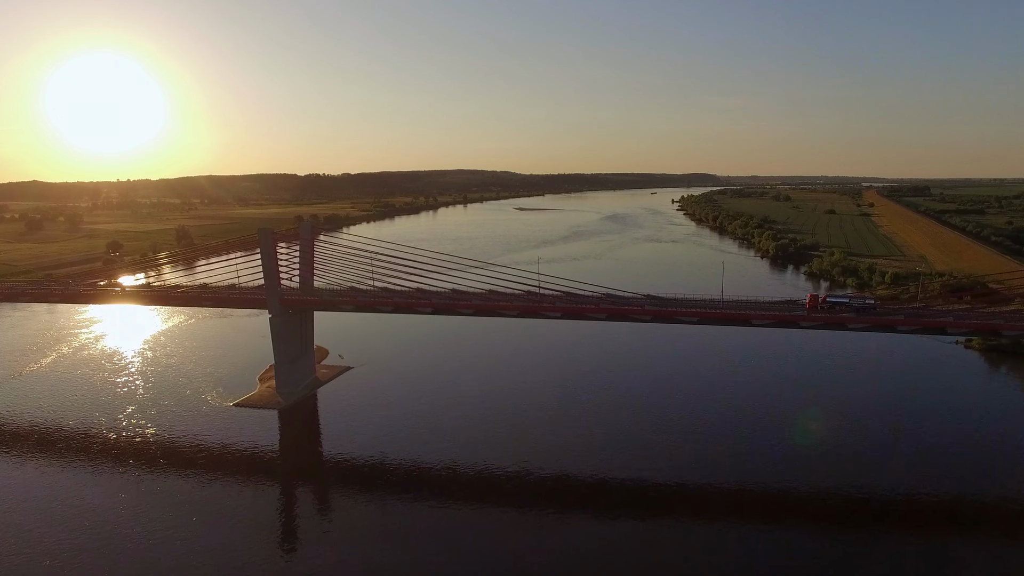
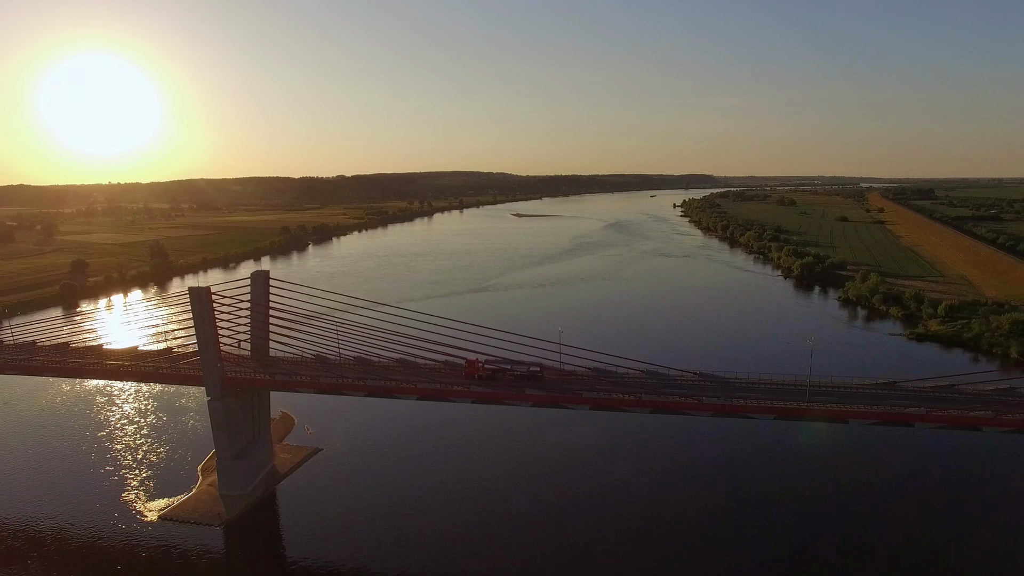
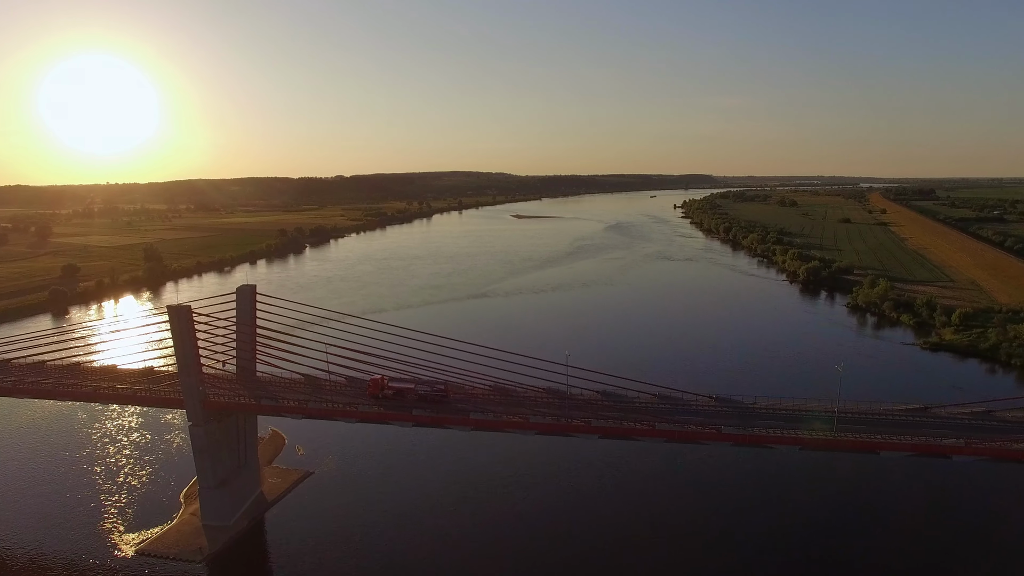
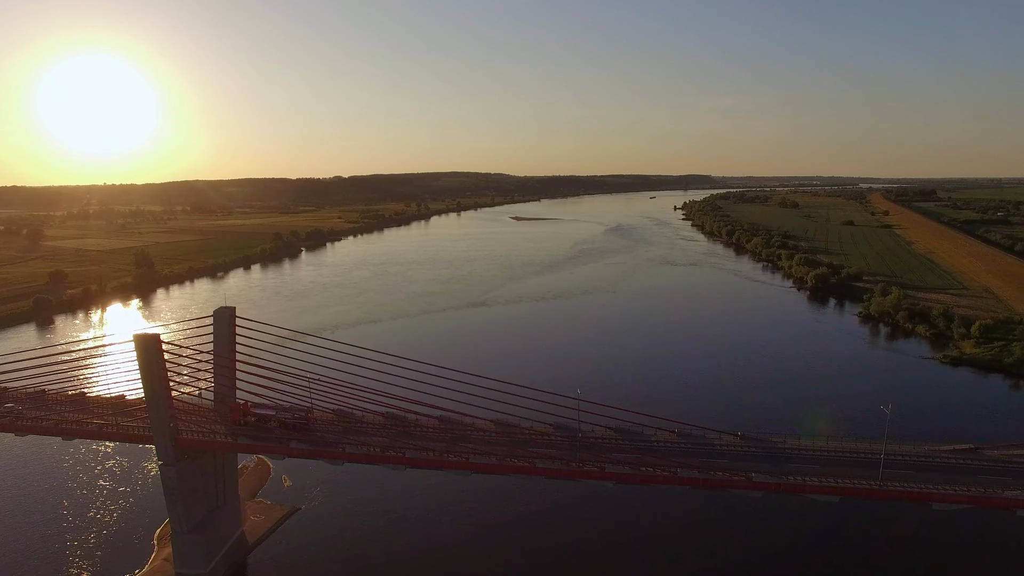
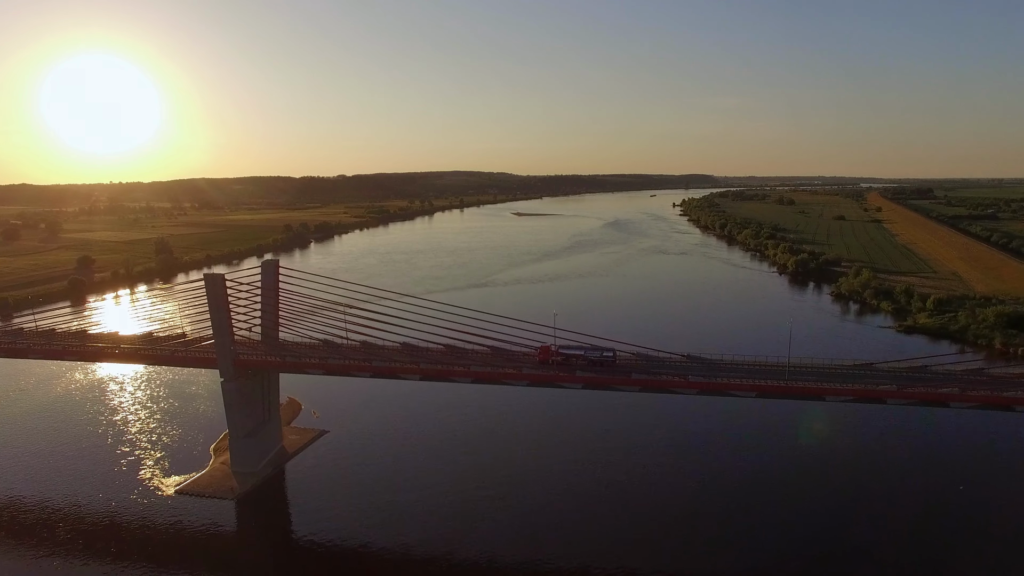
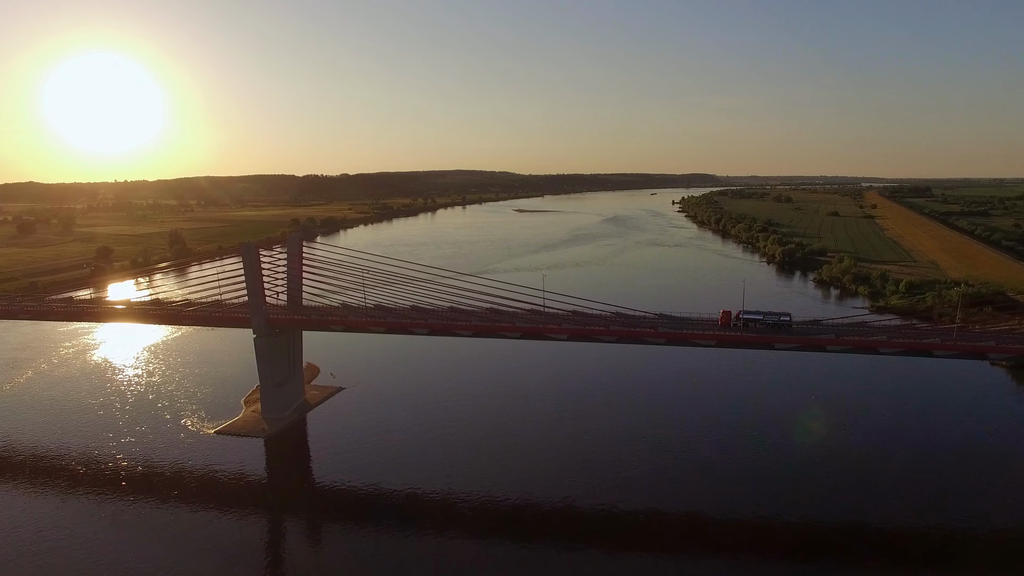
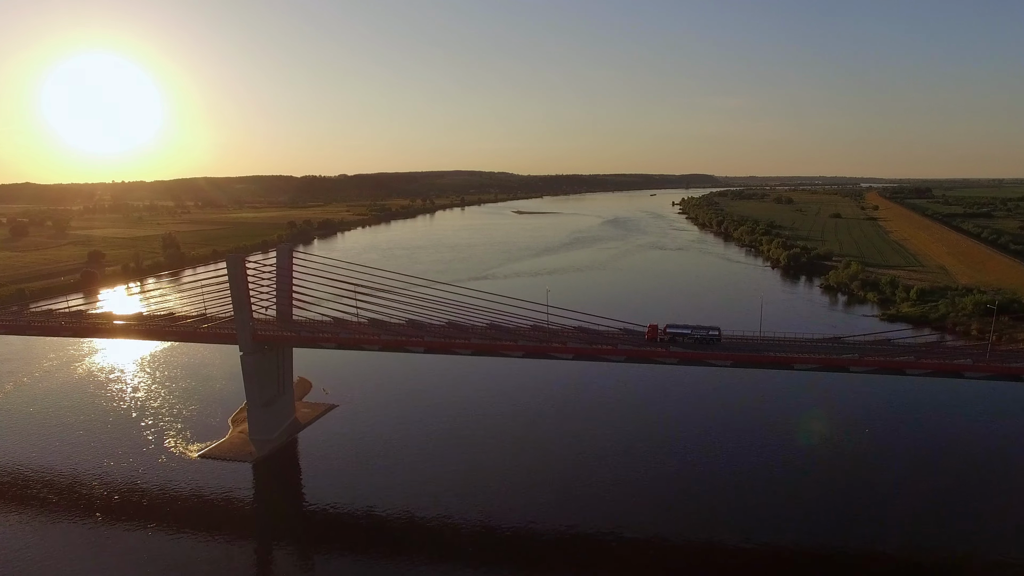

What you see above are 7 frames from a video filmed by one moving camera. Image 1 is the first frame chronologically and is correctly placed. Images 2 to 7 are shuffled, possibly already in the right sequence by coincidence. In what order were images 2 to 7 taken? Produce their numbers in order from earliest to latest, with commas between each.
6, 7, 5, 2, 3, 4
